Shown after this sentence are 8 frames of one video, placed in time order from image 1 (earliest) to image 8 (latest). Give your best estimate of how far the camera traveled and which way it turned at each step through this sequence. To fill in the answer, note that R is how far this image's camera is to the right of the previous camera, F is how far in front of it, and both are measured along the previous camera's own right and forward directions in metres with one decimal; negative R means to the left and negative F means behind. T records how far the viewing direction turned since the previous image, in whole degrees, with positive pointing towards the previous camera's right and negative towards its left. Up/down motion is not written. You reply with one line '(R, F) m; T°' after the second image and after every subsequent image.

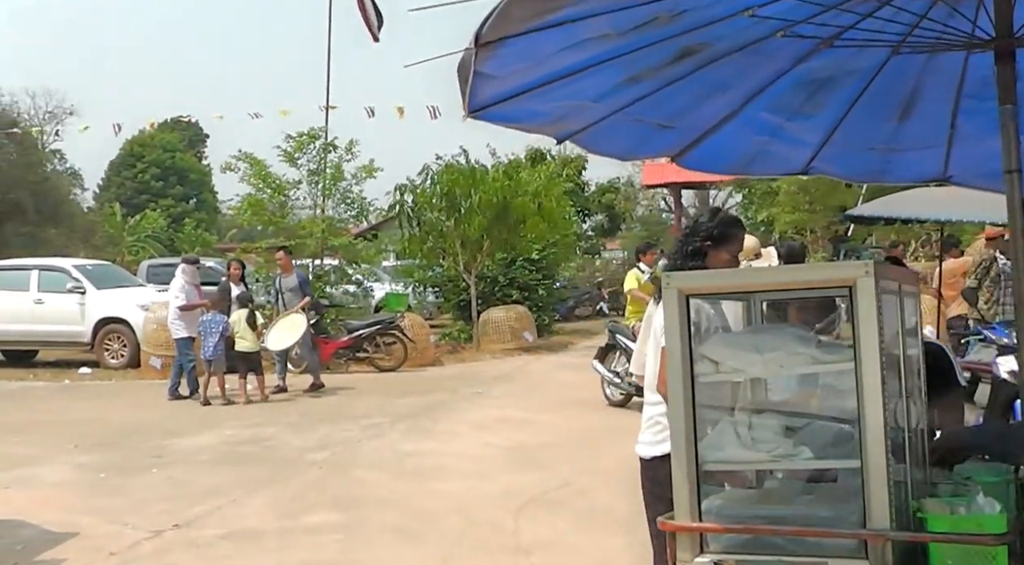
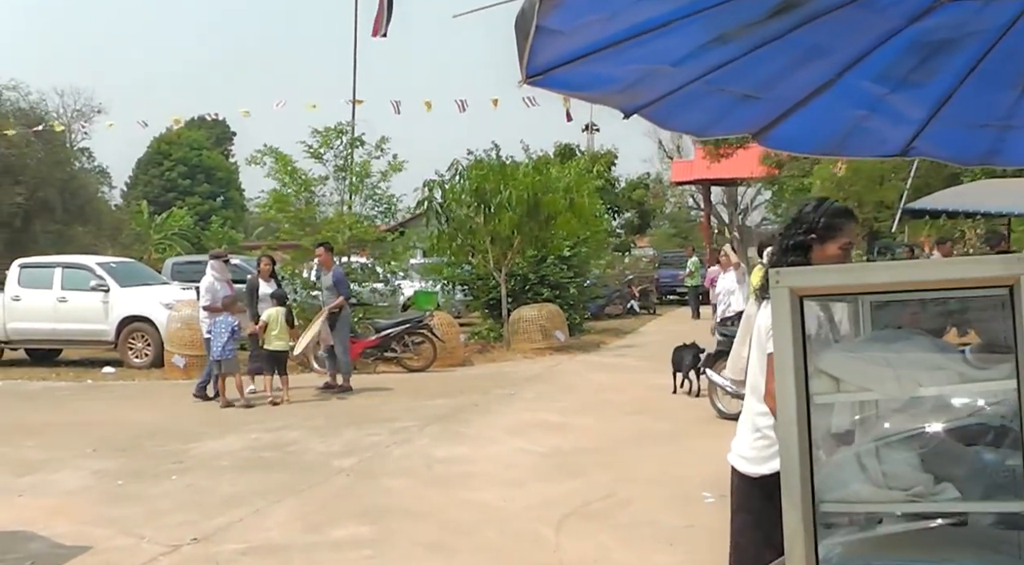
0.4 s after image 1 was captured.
(-0.1, +0.4) m; -1°
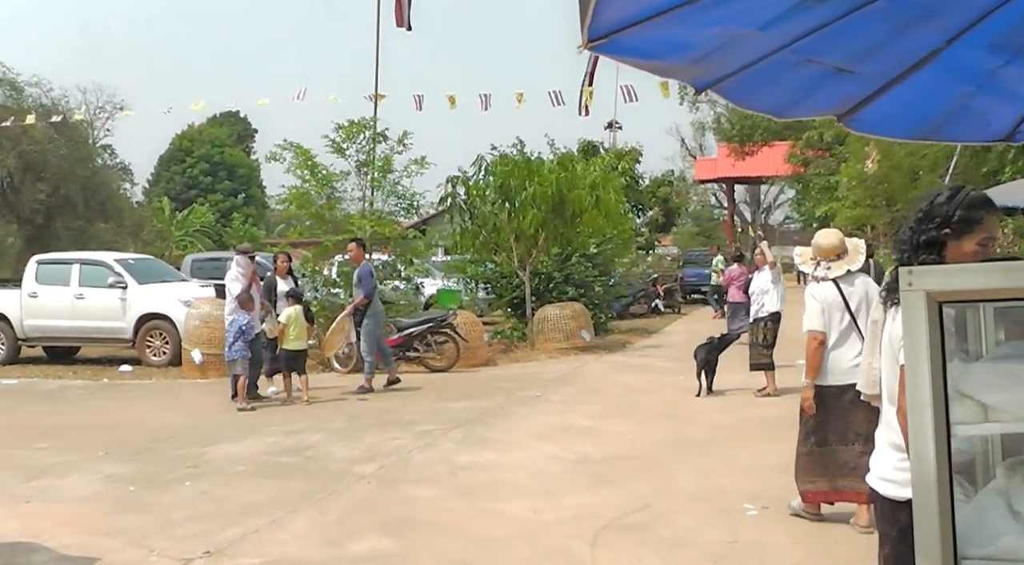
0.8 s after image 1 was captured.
(-0.1, +0.3) m; -1°
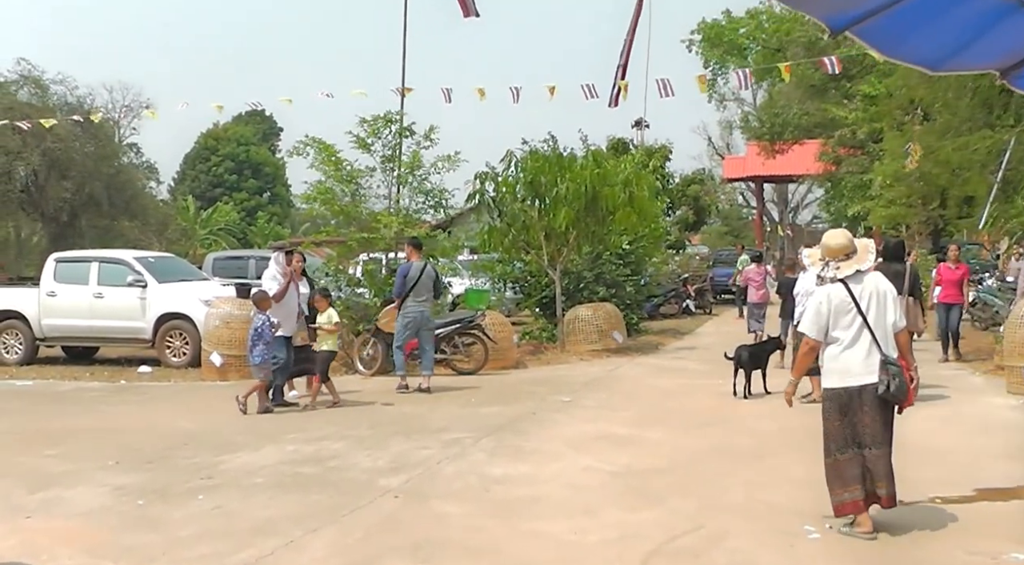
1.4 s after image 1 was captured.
(-0.1, +0.5) m; -1°
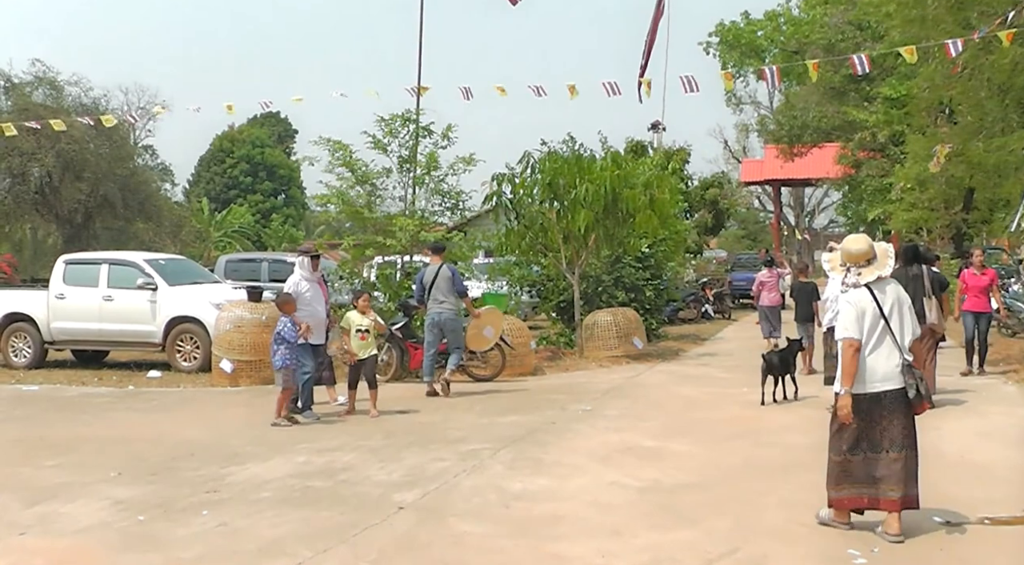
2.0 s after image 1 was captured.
(0.0, +0.3) m; -1°
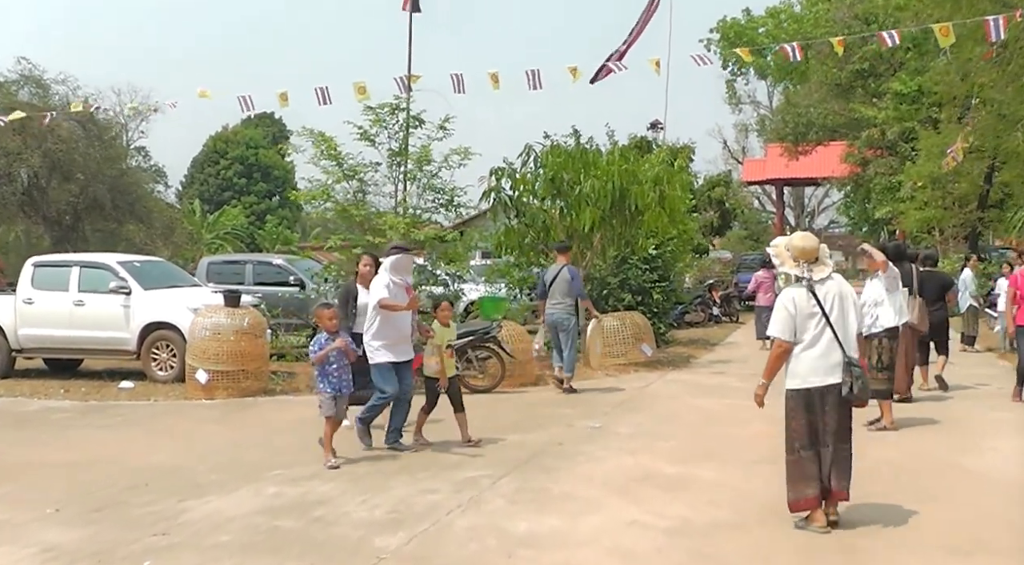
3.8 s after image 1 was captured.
(0.0, +1.0) m; 0°
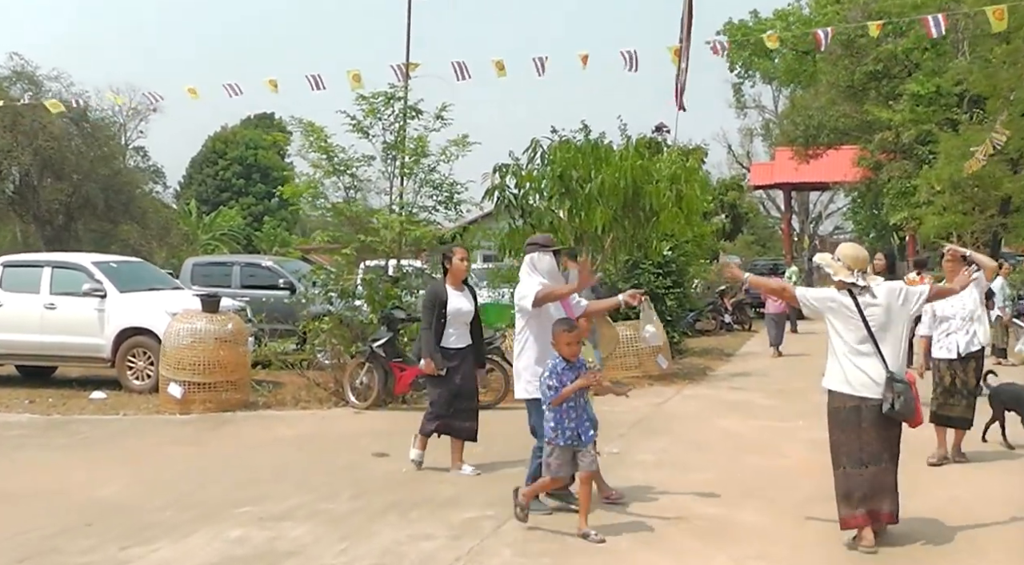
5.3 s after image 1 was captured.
(0.0, +1.0) m; 0°
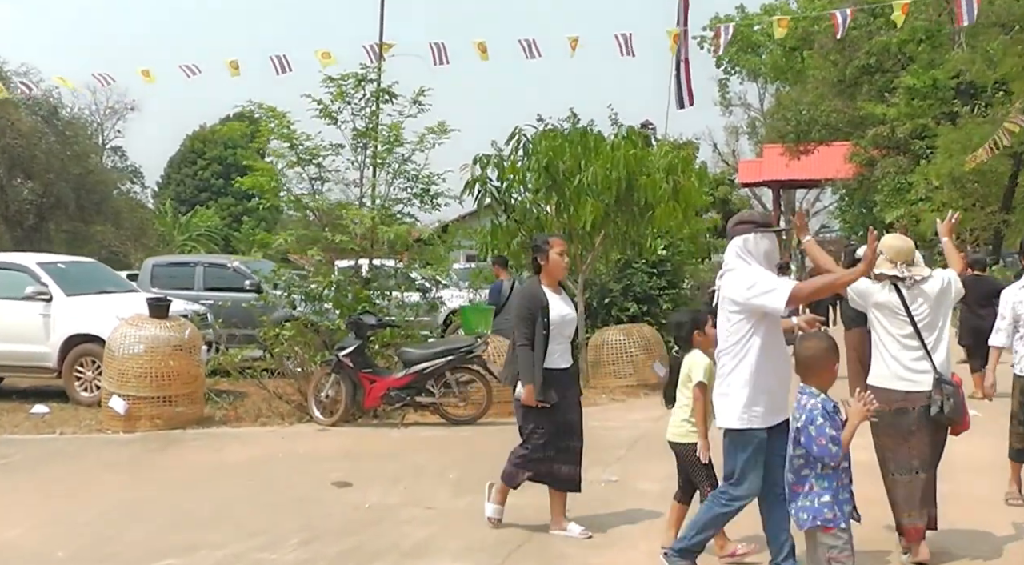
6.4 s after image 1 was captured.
(0.0, +1.0) m; +1°
